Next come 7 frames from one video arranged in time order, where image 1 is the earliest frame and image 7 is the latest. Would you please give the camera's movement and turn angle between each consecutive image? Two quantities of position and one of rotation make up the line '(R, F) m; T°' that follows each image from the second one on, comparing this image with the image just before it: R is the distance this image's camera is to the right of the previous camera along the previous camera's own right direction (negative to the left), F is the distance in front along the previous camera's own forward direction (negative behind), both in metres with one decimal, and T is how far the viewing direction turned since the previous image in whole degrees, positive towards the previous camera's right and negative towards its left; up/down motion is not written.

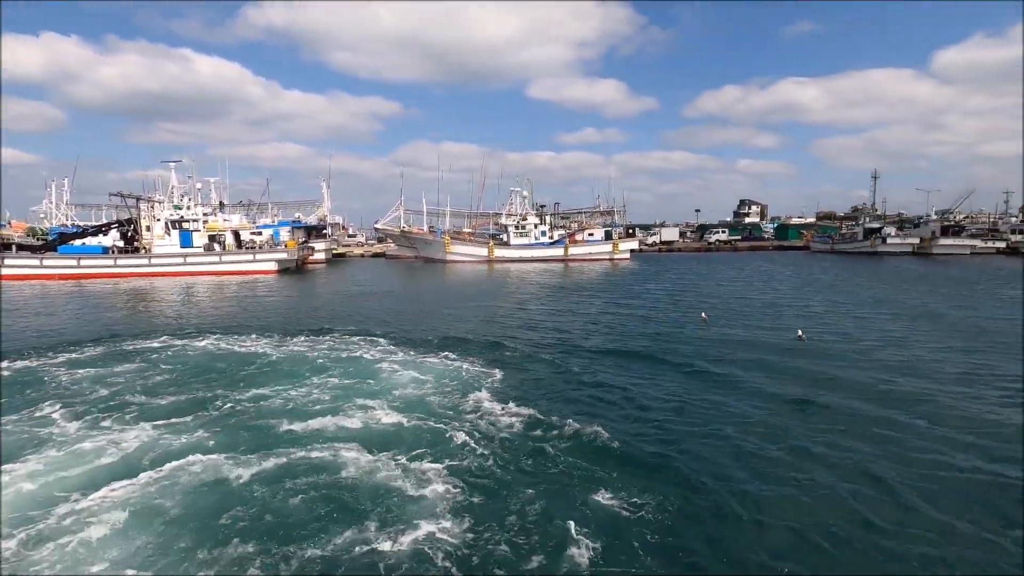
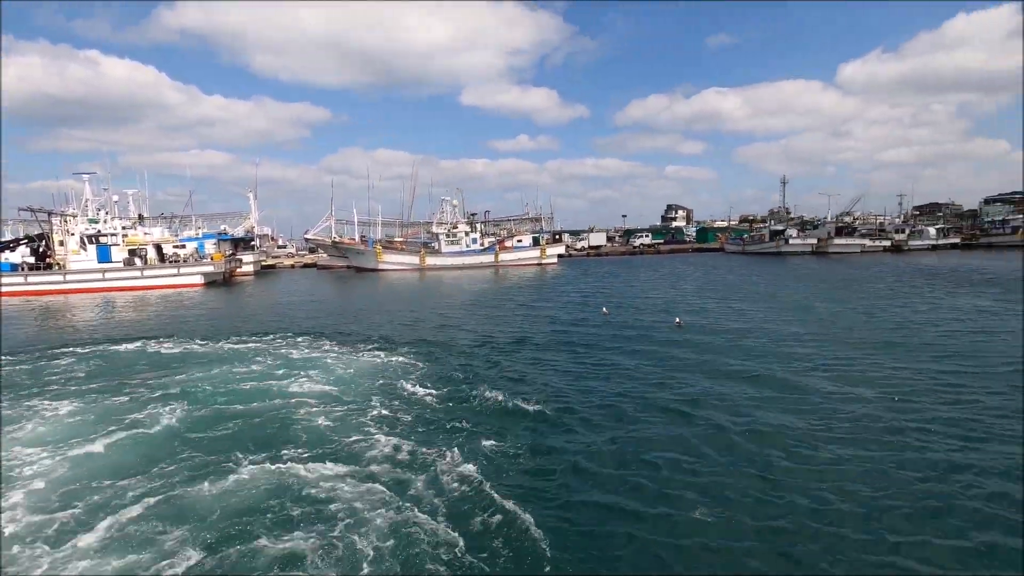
(+0.4, -1.3) m; +6°
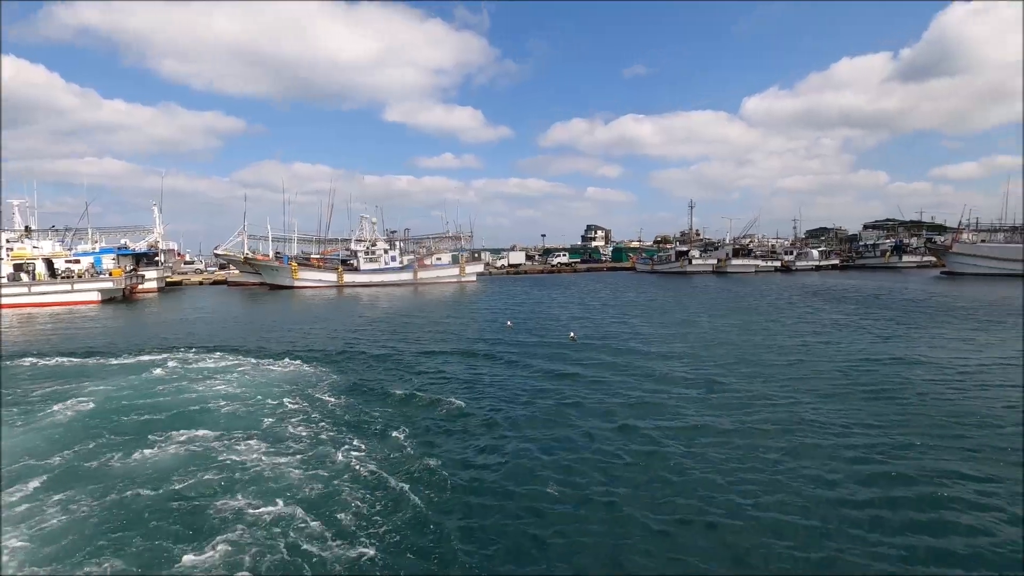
(+0.4, -0.9) m; +8°
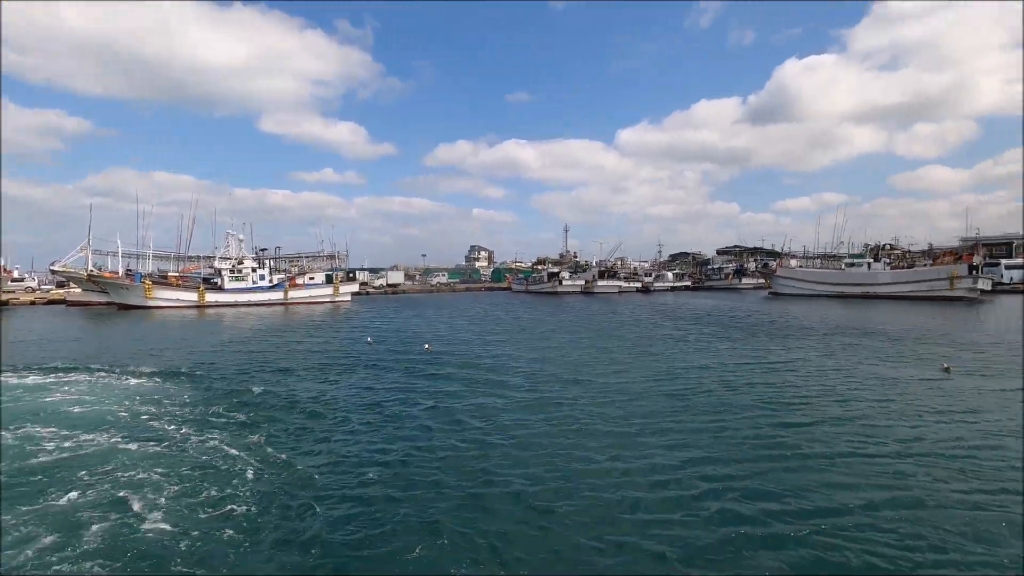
(+0.6, -1.3) m; +12°
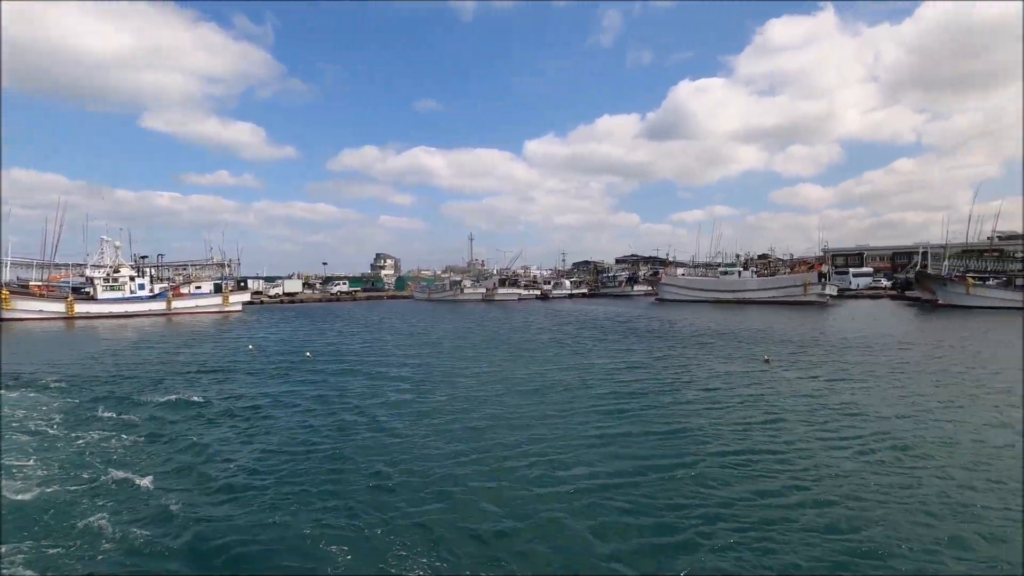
(+0.8, -1.1) m; +9°
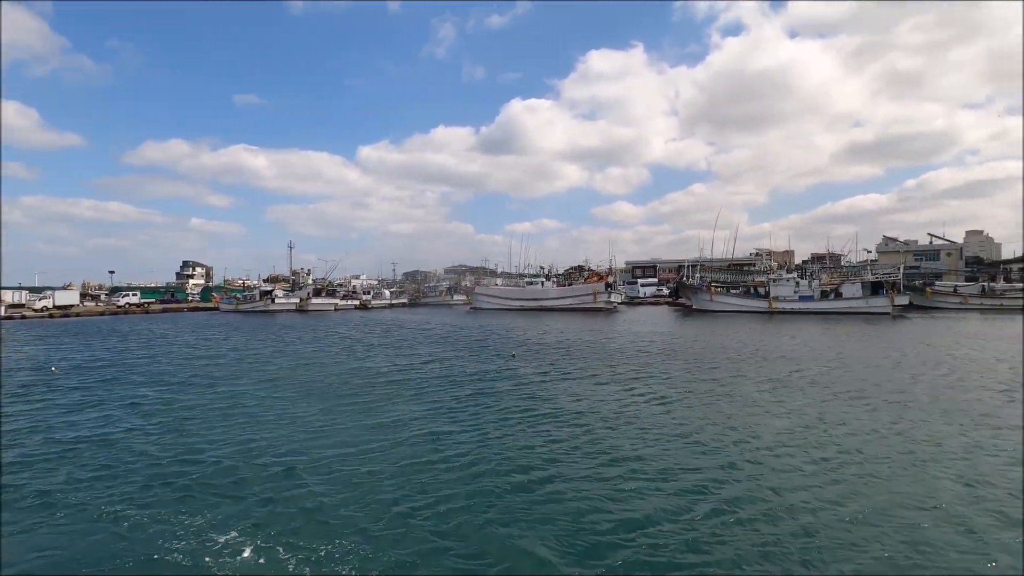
(+1.7, -2.2) m; +16°
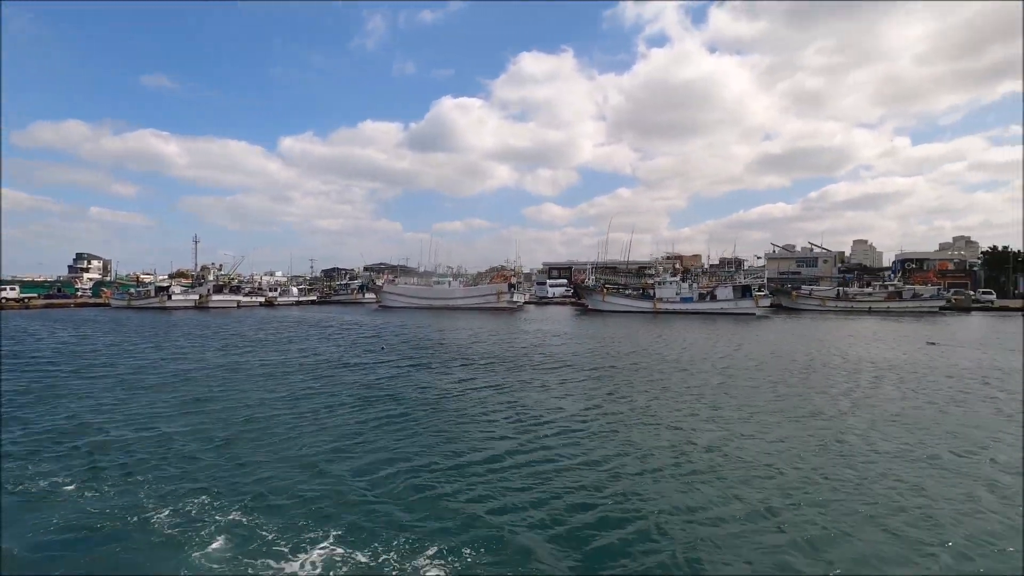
(+2.1, -2.0) m; +7°
